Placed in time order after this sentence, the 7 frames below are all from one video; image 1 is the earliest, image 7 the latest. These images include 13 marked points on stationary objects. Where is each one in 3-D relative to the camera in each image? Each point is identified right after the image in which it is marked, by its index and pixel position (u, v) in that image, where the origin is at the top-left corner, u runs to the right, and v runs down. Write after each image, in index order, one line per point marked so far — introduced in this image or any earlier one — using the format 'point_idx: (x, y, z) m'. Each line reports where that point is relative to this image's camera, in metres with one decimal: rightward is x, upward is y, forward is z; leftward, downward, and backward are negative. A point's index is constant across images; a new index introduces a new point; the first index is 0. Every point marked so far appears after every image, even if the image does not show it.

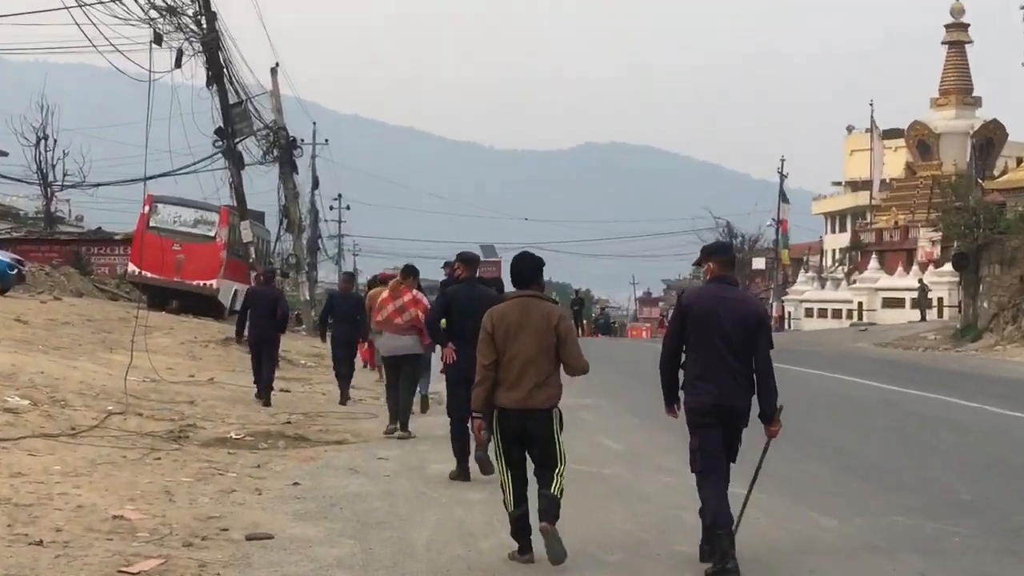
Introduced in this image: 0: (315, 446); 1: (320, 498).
0: (-1.9, -1.5, +12.6) m
1: (-1.6, -1.7, +10.9) m
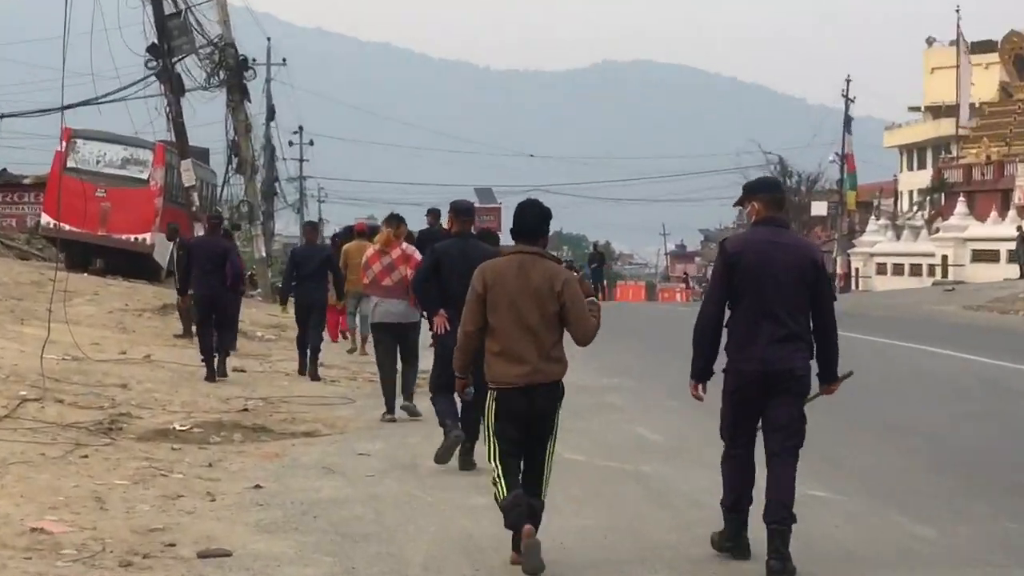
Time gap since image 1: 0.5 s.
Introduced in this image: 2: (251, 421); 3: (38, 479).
0: (-1.9, -1.2, +10.4) m
1: (-1.5, -1.4, +8.7) m
2: (-2.3, -1.1, +10.8) m
3: (-3.1, -1.2, +8.4) m
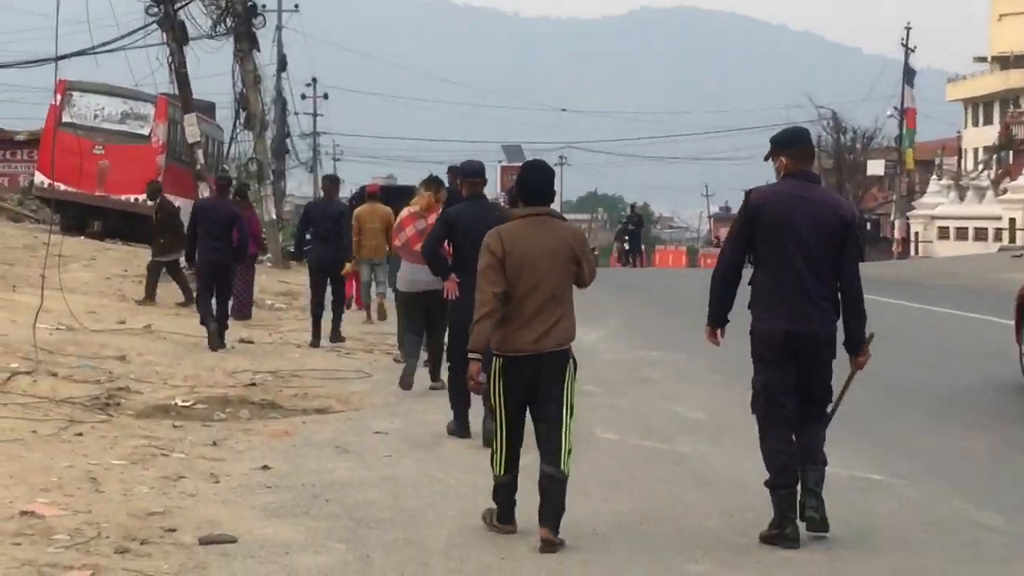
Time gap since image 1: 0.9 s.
0: (-1.7, -1.0, +9.7) m
1: (-1.3, -1.2, +8.0) m
2: (-2.1, -0.9, +10.2) m
3: (-2.9, -1.0, +7.8) m
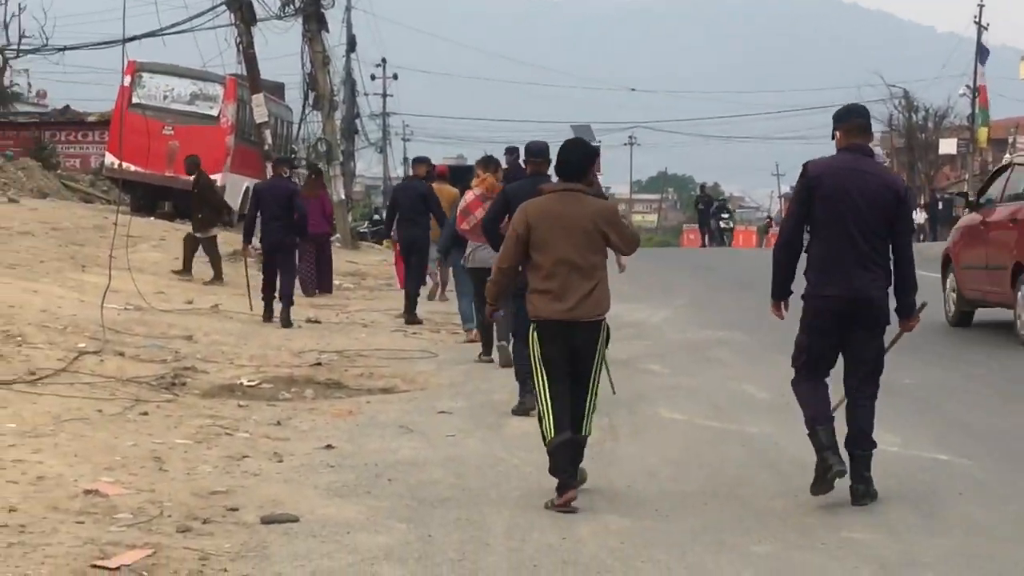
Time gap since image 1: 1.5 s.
0: (-1.2, -0.8, +9.8) m
1: (-0.9, -1.1, +8.1) m
2: (-1.5, -0.7, +10.2) m
3: (-2.5, -0.9, +7.9) m
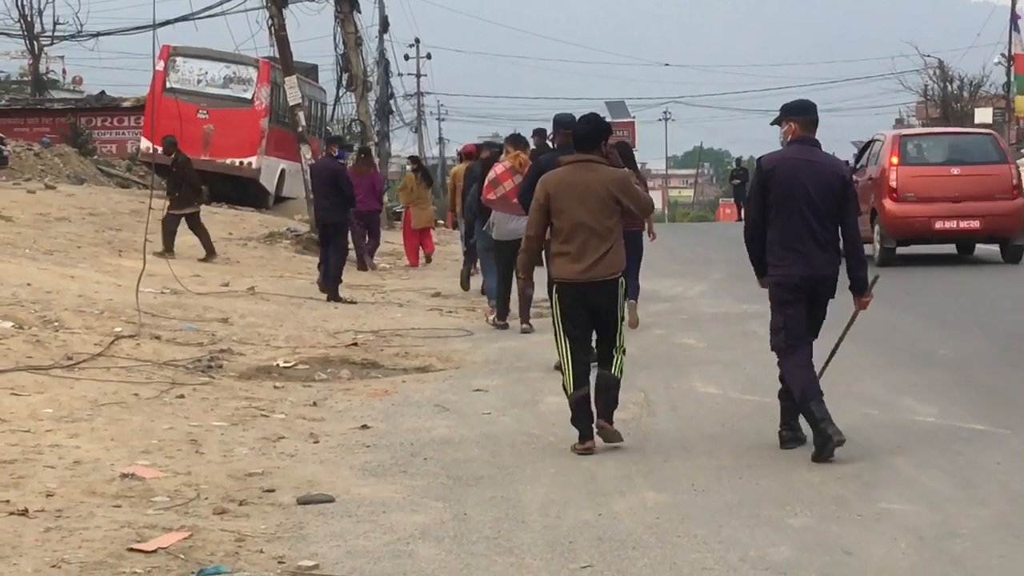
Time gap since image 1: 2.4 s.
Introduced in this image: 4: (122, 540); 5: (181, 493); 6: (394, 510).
0: (-0.9, -0.6, +9.8) m
1: (-0.7, -1.0, +8.1) m
2: (-1.2, -0.6, +10.3) m
3: (-2.3, -0.8, +8.0) m
4: (-1.8, -1.2, +6.2) m
5: (-1.8, -1.1, +7.0) m
6: (-0.6, -1.2, +7.0) m
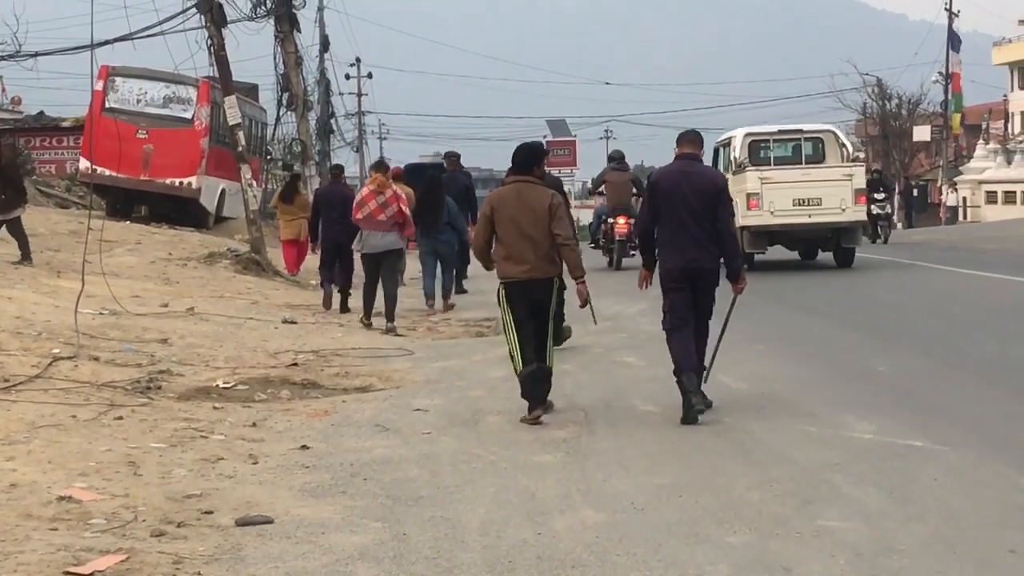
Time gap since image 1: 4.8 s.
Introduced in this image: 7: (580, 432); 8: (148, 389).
0: (-1.3, -0.8, +9.8) m
1: (-1.1, -1.1, +8.1) m
2: (-1.6, -0.7, +10.3) m
3: (-2.7, -0.9, +8.0) m
4: (-2.1, -1.3, +6.2) m
5: (-2.1, -1.2, +7.0) m
6: (-1.0, -1.3, +7.0) m
7: (+0.5, -1.0, +8.9) m
8: (-2.6, -0.7, +9.5) m
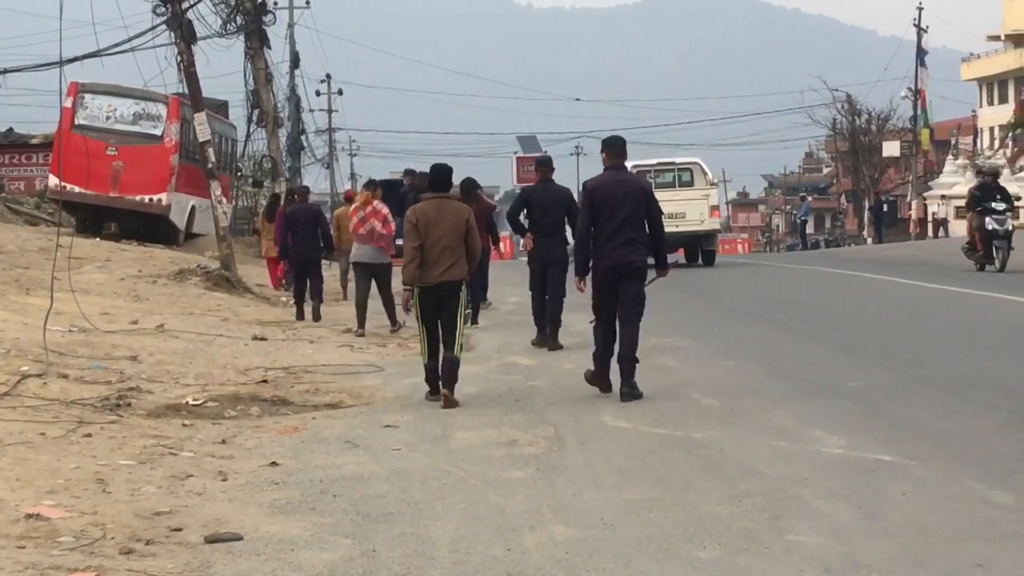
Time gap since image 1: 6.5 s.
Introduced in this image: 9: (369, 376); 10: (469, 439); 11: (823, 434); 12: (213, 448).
0: (-1.5, -0.9, +9.8) m
1: (-1.3, -1.2, +8.1) m
2: (-1.9, -0.8, +10.3) m
3: (-2.9, -1.0, +8.0) m
4: (-2.3, -1.4, +6.2) m
5: (-2.3, -1.3, +7.0) m
6: (-1.1, -1.4, +7.0) m
7: (+0.3, -1.1, +9.0) m
8: (-2.8, -0.8, +9.4) m
9: (-1.2, -0.7, +11.4) m
10: (-0.3, -1.0, +9.2) m
11: (+2.2, -1.0, +9.3) m
12: (-1.9, -1.0, +8.7) m
